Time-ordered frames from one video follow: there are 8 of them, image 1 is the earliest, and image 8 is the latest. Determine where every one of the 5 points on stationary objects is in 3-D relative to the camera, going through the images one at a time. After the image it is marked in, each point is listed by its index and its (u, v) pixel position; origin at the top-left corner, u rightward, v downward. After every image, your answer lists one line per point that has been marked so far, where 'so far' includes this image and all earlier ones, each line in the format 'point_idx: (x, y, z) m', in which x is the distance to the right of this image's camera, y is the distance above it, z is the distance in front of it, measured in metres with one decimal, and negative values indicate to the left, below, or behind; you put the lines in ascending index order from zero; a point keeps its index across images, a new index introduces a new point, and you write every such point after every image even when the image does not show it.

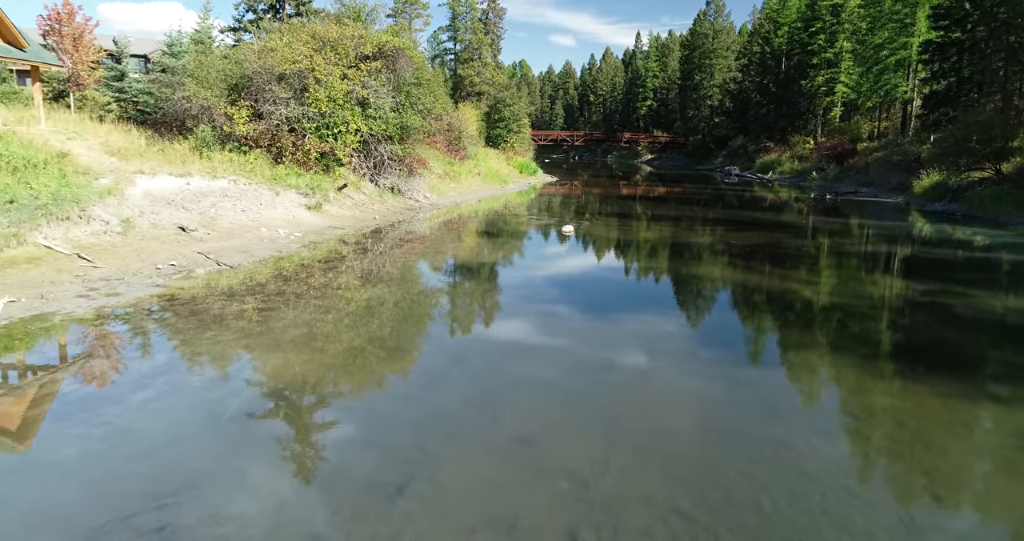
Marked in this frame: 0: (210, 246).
0: (-5.8, +0.5, +13.9) m
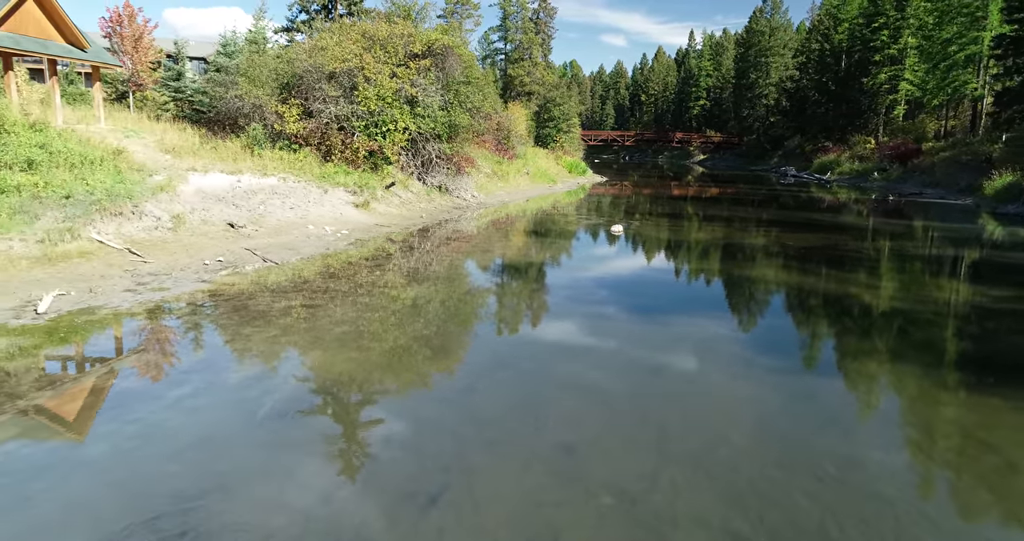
0: (-4.9, +0.5, +13.9) m
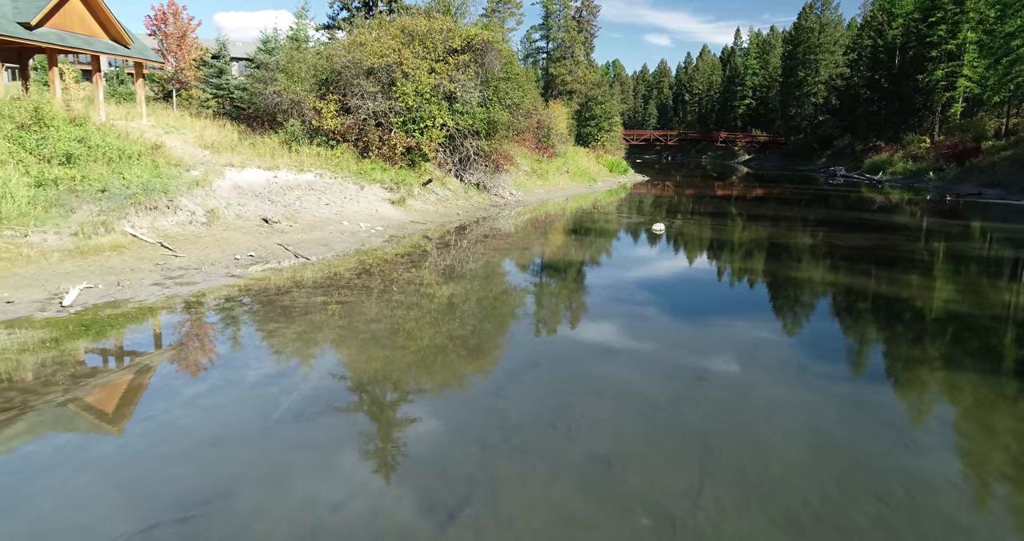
0: (-4.2, +0.6, +13.8) m
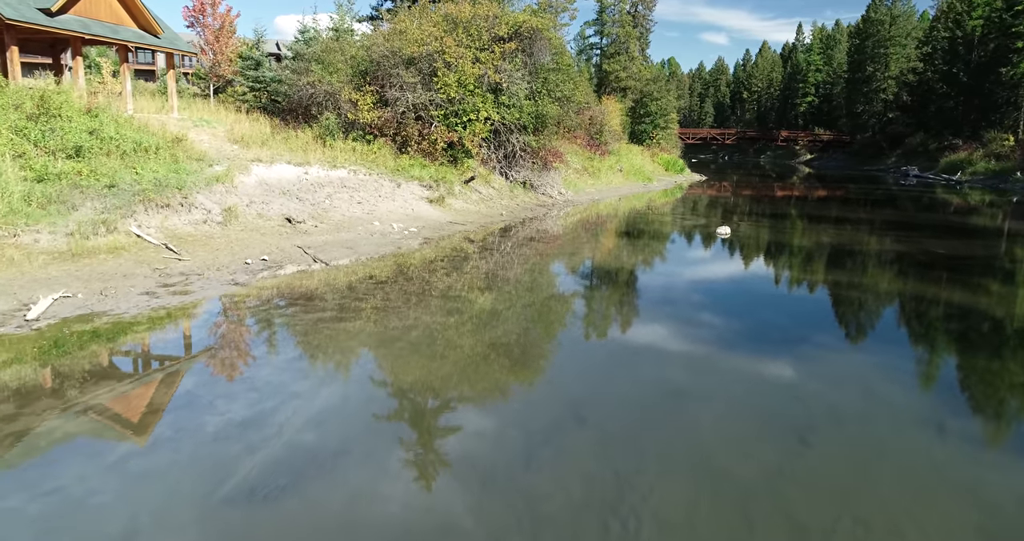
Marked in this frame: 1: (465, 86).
0: (-3.4, +0.5, +12.5) m
1: (-1.3, +5.0, +19.3) m
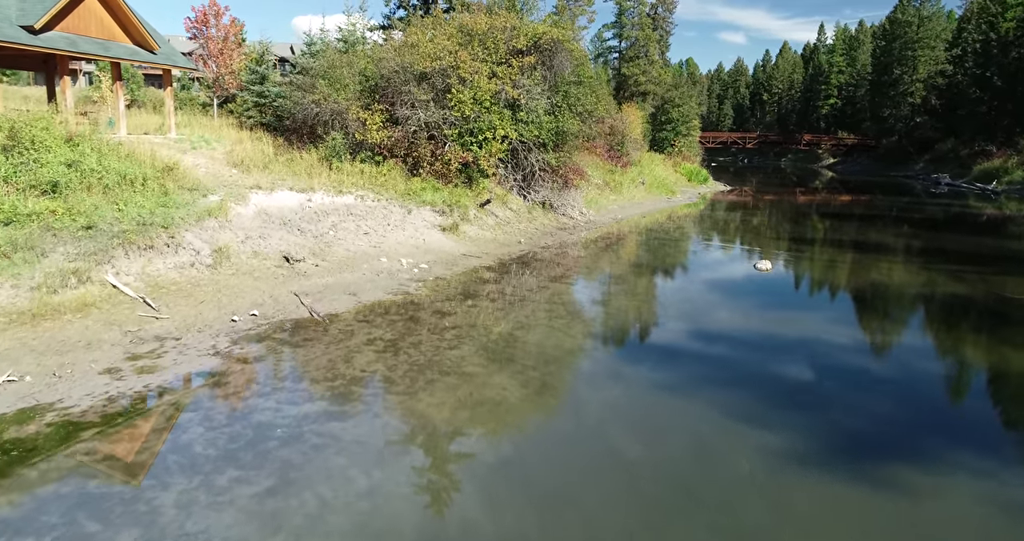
0: (-3.1, -0.2, +11.3) m
1: (-0.8, +4.2, +18.0) m
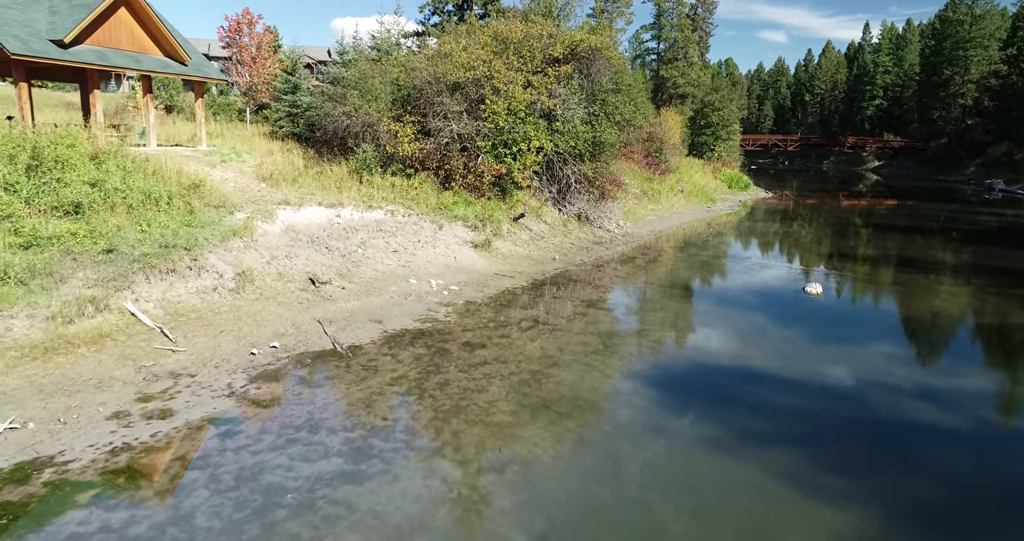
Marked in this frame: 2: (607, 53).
0: (-2.6, -0.6, +10.8) m
1: (+0.1, +3.8, +17.5) m
2: (+2.5, +5.7, +19.0) m
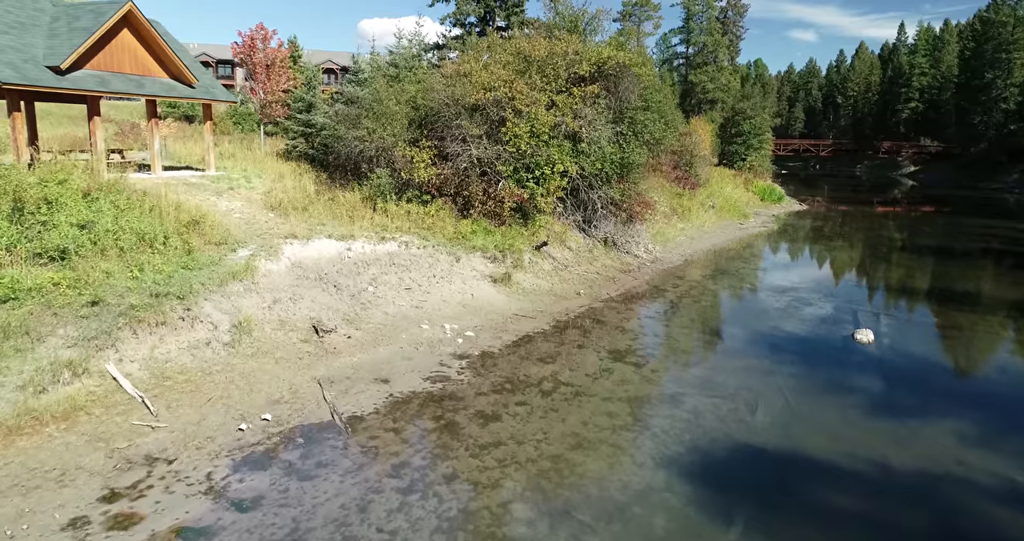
0: (-2.3, -1.3, +9.9) m
1: (+0.6, +3.1, +16.5) m
2: (+3.1, +5.0, +17.9) m
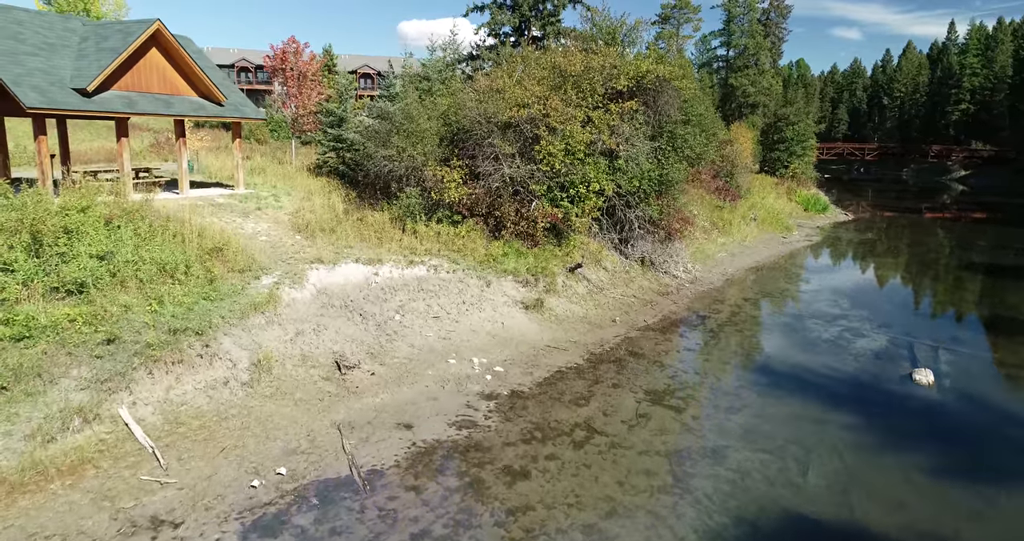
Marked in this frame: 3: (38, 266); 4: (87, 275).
0: (-1.9, -1.8, +9.5) m
1: (+1.4, +2.6, +15.9) m
2: (+3.9, +4.5, +17.1) m
3: (-6.3, +0.1, +9.6) m
4: (-5.7, -0.1, +9.7) m
